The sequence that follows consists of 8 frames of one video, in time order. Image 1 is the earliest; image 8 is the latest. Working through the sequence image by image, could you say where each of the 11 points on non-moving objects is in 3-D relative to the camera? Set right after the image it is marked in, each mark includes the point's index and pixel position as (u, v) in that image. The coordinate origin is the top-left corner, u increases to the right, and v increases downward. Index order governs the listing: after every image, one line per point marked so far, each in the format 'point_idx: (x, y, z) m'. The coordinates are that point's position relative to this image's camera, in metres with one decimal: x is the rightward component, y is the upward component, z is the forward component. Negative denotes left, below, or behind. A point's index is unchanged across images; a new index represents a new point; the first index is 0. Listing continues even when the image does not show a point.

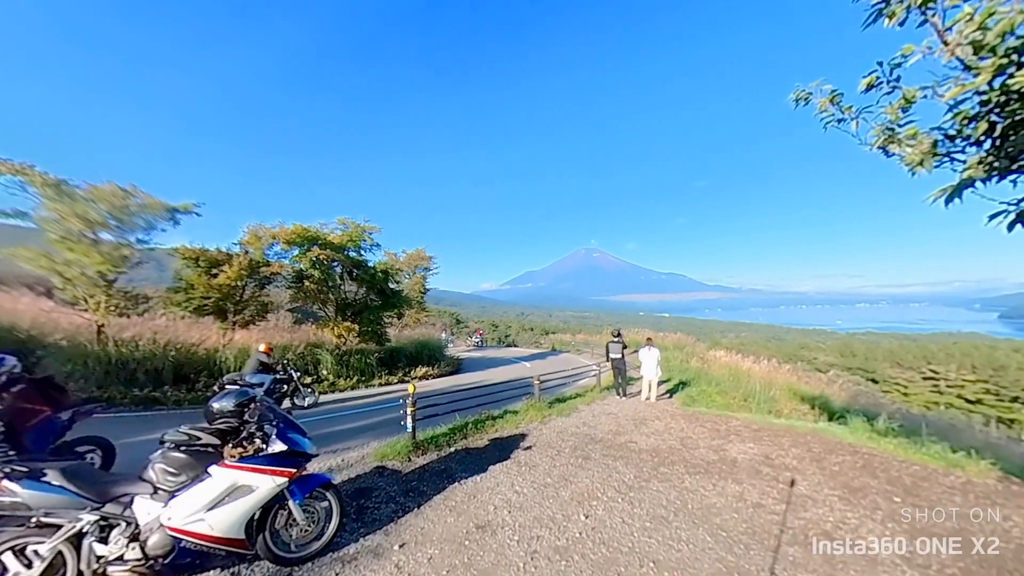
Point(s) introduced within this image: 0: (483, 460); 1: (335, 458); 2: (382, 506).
0: (-0.4, -2.1, +4.8) m
1: (-2.1, -1.9, +4.8) m
2: (-1.2, -2.0, +3.7) m
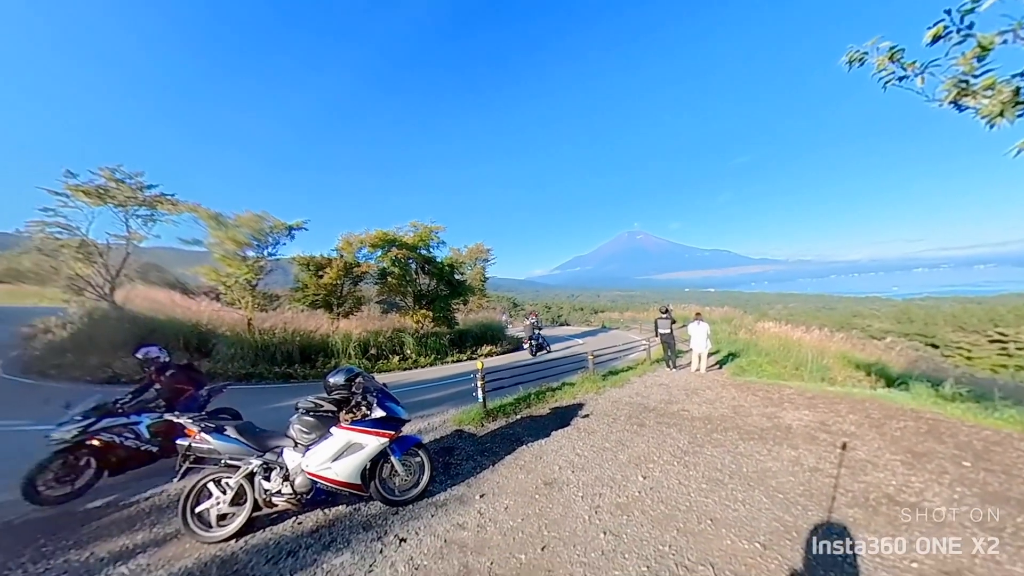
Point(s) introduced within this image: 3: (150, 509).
0: (+0.4, -1.9, +5.3) m
1: (-1.3, -1.8, +5.5) m
2: (-0.6, -1.9, +4.3) m
3: (-2.9, -1.8, +3.2) m
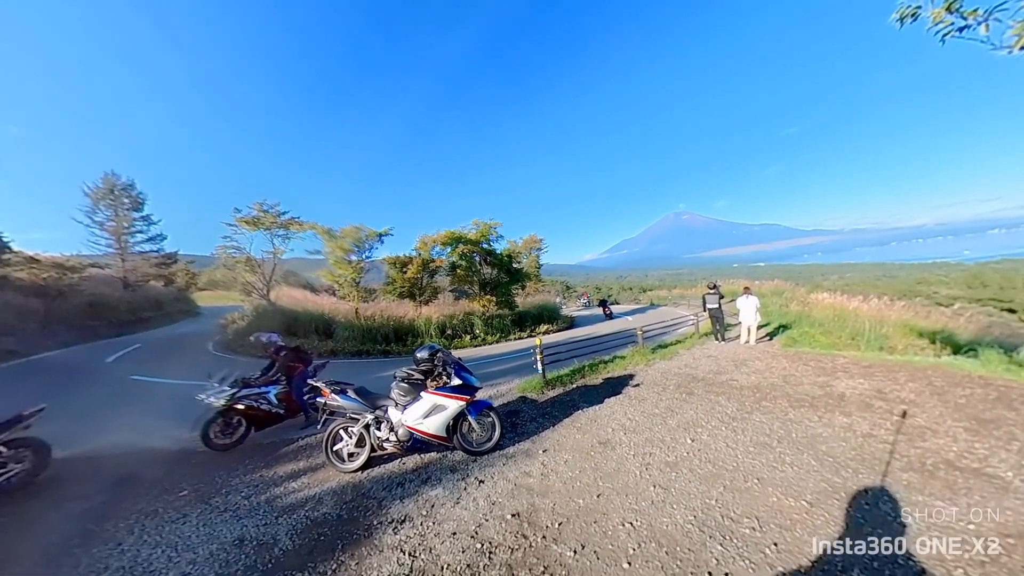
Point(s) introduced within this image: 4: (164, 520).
0: (+1.3, -1.6, +5.8) m
1: (-0.4, -1.6, +6.3) m
2: (+0.2, -1.8, +5.0) m
3: (-2.3, -1.8, +4.2) m
4: (-2.7, -1.8, +2.9) m
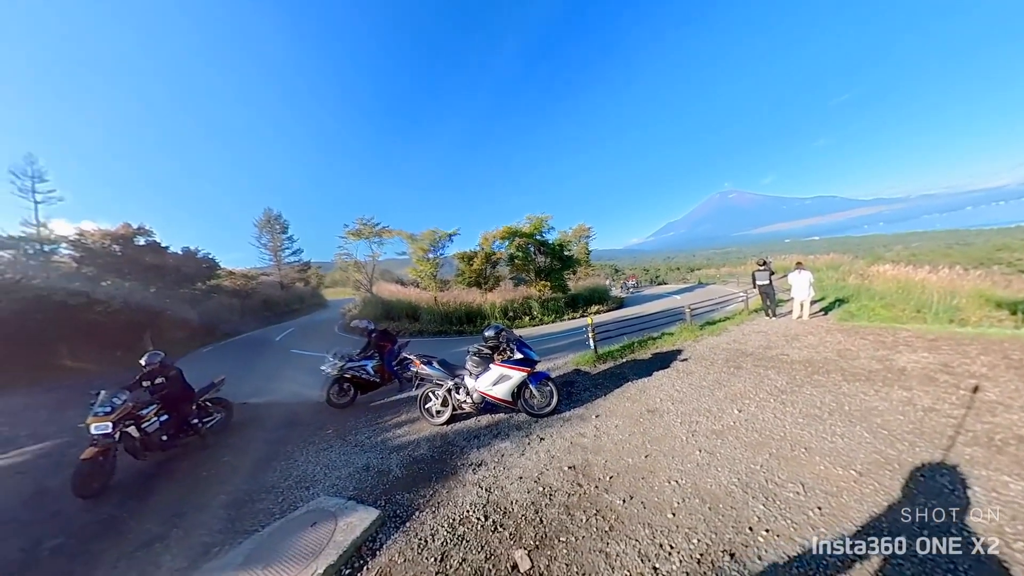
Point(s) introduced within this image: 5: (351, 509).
0: (+2.2, -1.3, +6.3) m
1: (+0.6, -1.4, +7.0) m
2: (+1.0, -1.6, +5.7) m
3: (-1.6, -1.7, +5.3) m
4: (-2.1, -1.8, +4.1) m
5: (-1.4, -1.9, +3.3) m
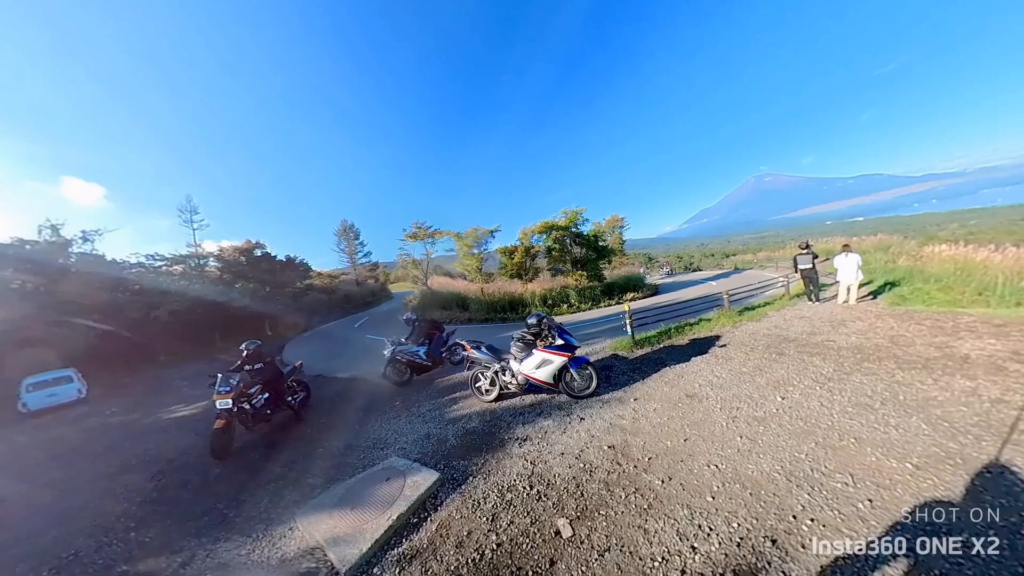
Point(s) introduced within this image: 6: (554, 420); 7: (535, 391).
0: (+2.9, -1.1, +6.4) m
1: (+1.4, -1.2, +7.3) m
2: (+1.7, -1.4, +6.0) m
3: (-0.9, -1.6, +5.9) m
4: (-1.6, -1.7, +4.7) m
5: (-1.0, -1.8, +3.9) m
6: (+0.5, -1.7, +4.9) m
7: (+0.3, -1.5, +5.7) m
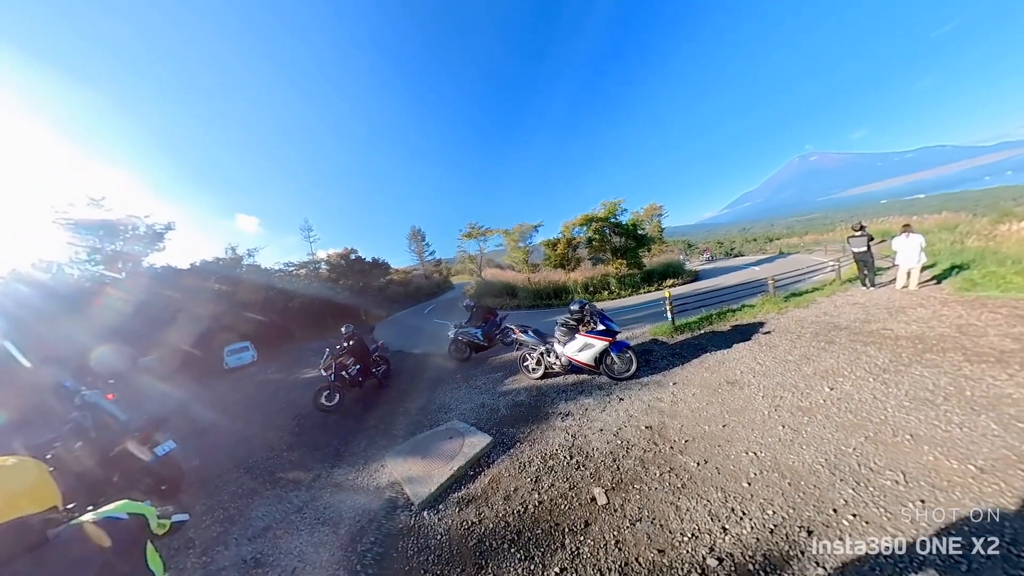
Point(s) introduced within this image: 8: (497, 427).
0: (+3.7, -0.9, +6.6) m
1: (+2.4, -0.9, +7.7) m
2: (+2.4, -1.2, +6.3) m
3: (-0.1, -1.4, +6.7) m
4: (-1.0, -1.6, +5.6) m
5: (-0.5, -1.7, +4.7) m
6: (+1.2, -1.5, +5.4) m
7: (+1.1, -1.3, +6.3) m
8: (-0.2, -1.7, +4.8) m
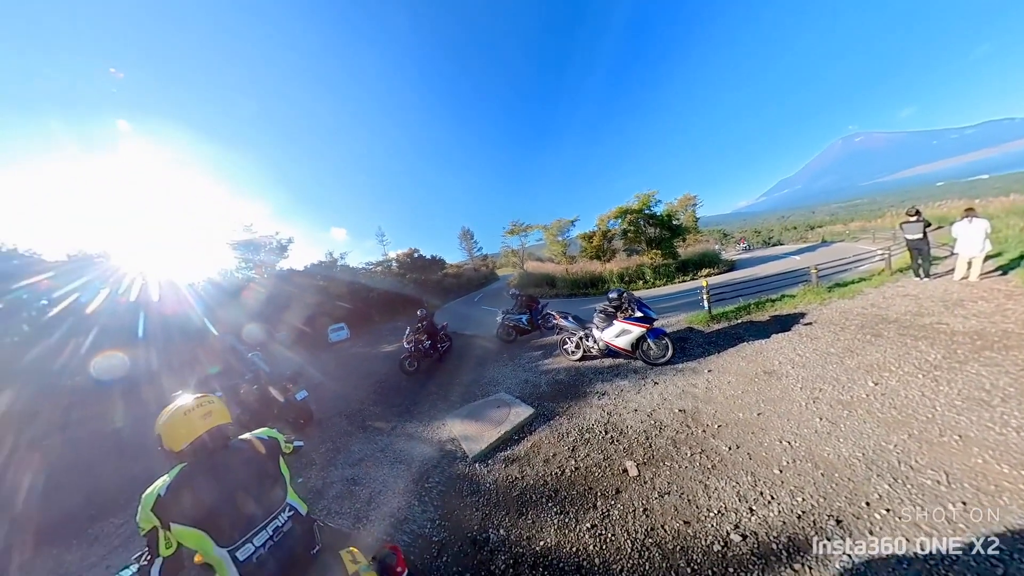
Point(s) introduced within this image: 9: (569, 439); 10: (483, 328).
0: (+4.5, -0.7, +6.6) m
1: (+3.3, -0.7, +7.9) m
2: (+3.2, -1.0, +6.6) m
3: (+0.7, -1.2, +7.3) m
4: (-0.3, -1.4, +6.3) m
5: (+0.1, -1.6, +5.3) m
6: (+1.8, -1.3, +5.9) m
7: (+1.8, -1.2, +6.7) m
8: (+0.4, -1.6, +5.5) m
9: (+0.7, -1.8, +4.6) m
10: (-0.6, -1.0, +10.1) m
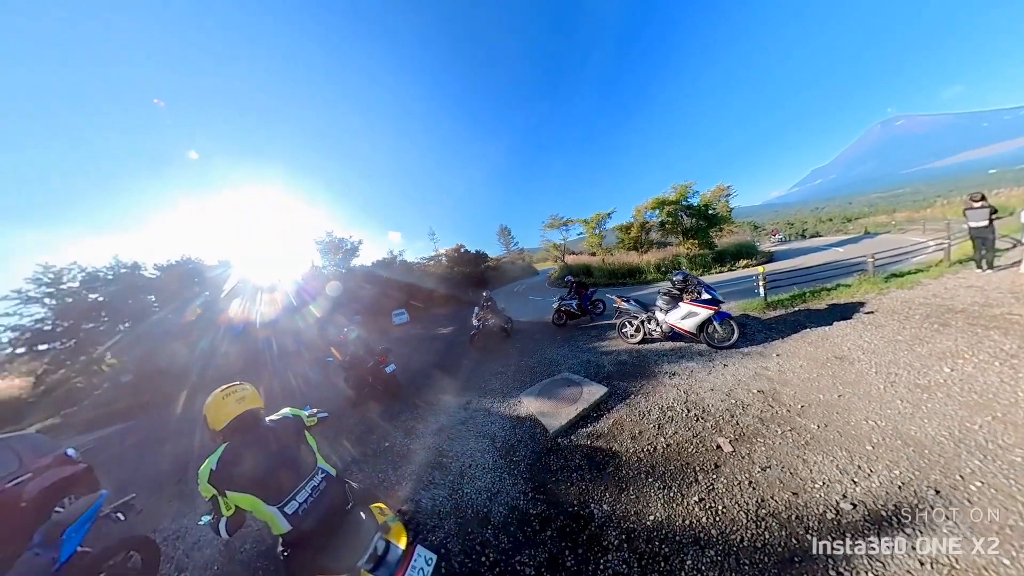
0: (+5.4, -0.5, +6.6) m
1: (+4.2, -0.5, +7.9) m
2: (+4.1, -0.8, +6.5) m
3: (+1.6, -1.0, +7.2) m
4: (+0.6, -1.1, +6.2) m
5: (+1.0, -1.3, +5.3) m
6: (+2.7, -1.1, +5.8) m
7: (+2.7, -0.9, +6.7) m
8: (+1.3, -1.3, +5.4) m
9: (+1.6, -1.5, +4.6) m
10: (+0.3, -0.7, +10.1) m
